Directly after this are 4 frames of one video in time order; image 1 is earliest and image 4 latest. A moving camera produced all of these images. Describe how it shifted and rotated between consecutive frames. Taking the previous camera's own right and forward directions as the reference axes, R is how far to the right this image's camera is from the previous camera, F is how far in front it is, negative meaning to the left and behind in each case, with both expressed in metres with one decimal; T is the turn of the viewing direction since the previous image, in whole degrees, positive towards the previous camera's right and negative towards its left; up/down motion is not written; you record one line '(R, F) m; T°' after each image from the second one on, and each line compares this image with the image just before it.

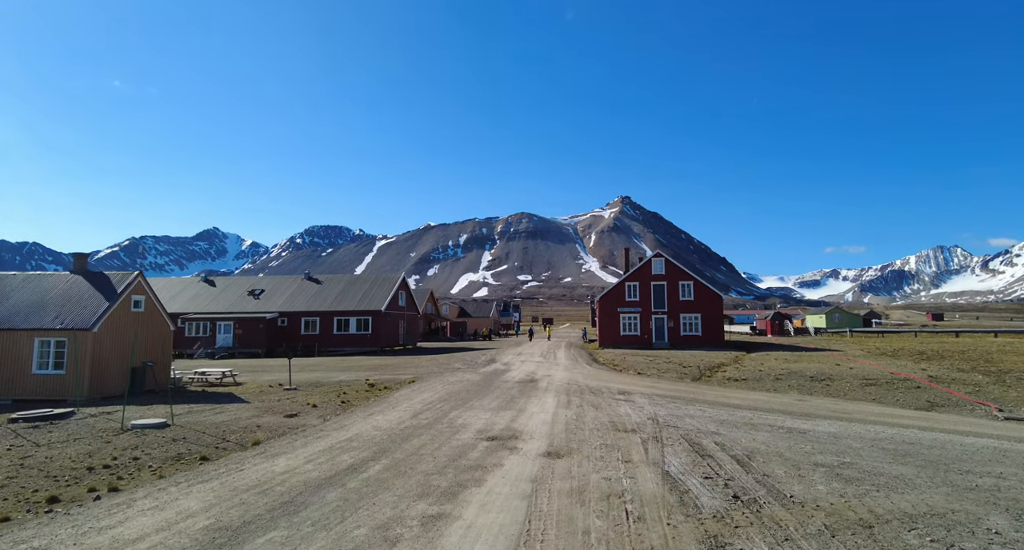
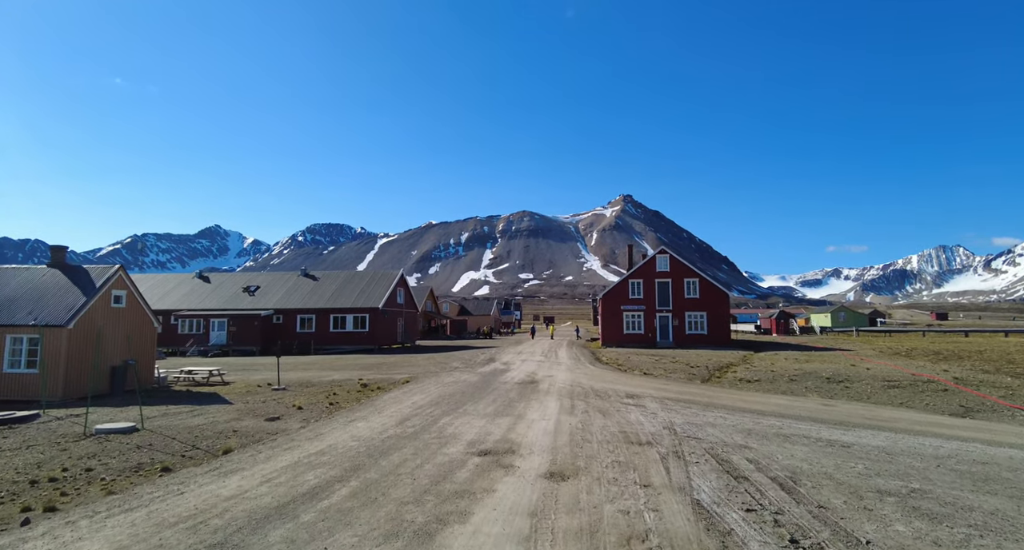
(+0.1, +1.1) m; 0°
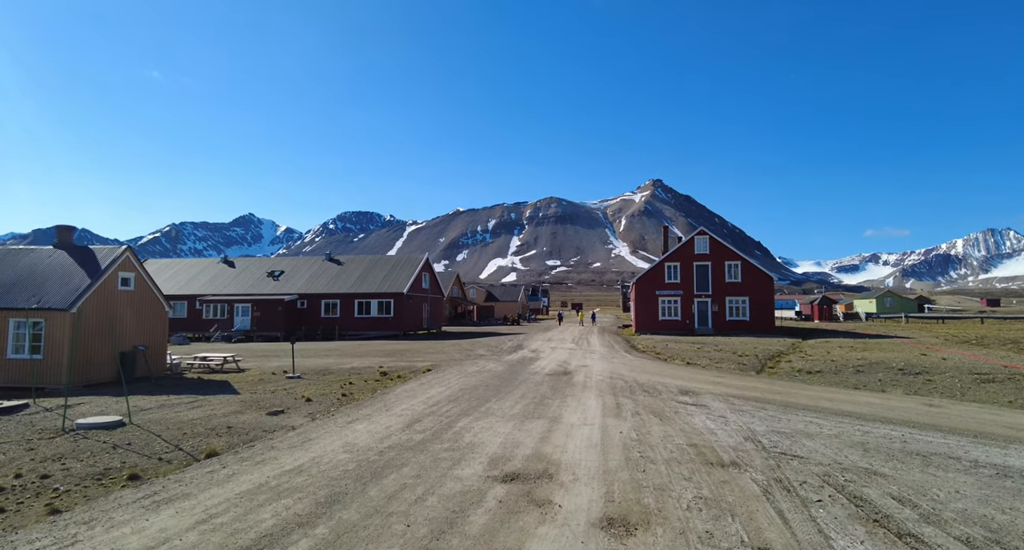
(-0.1, +1.9) m; -3°
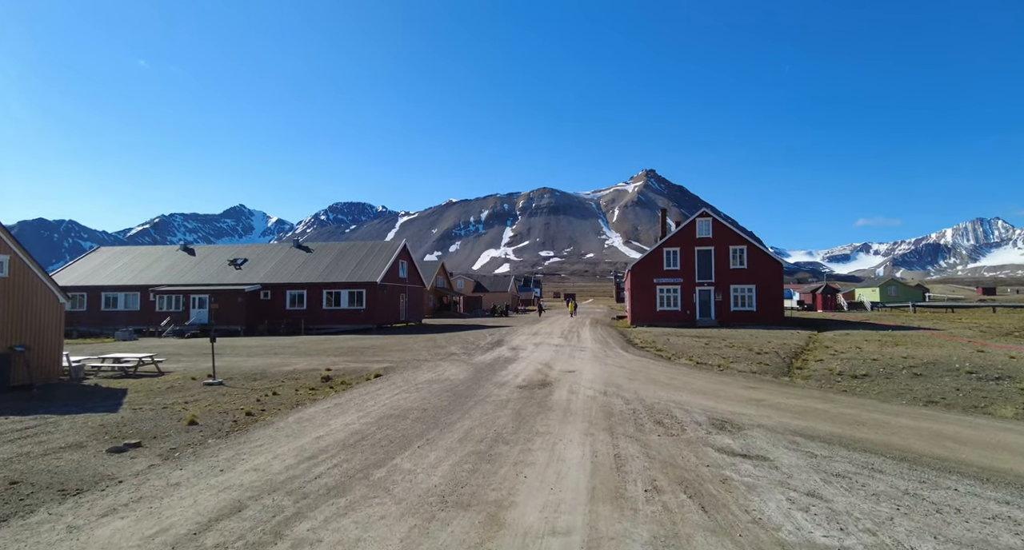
(+0.7, +4.0) m; +1°
